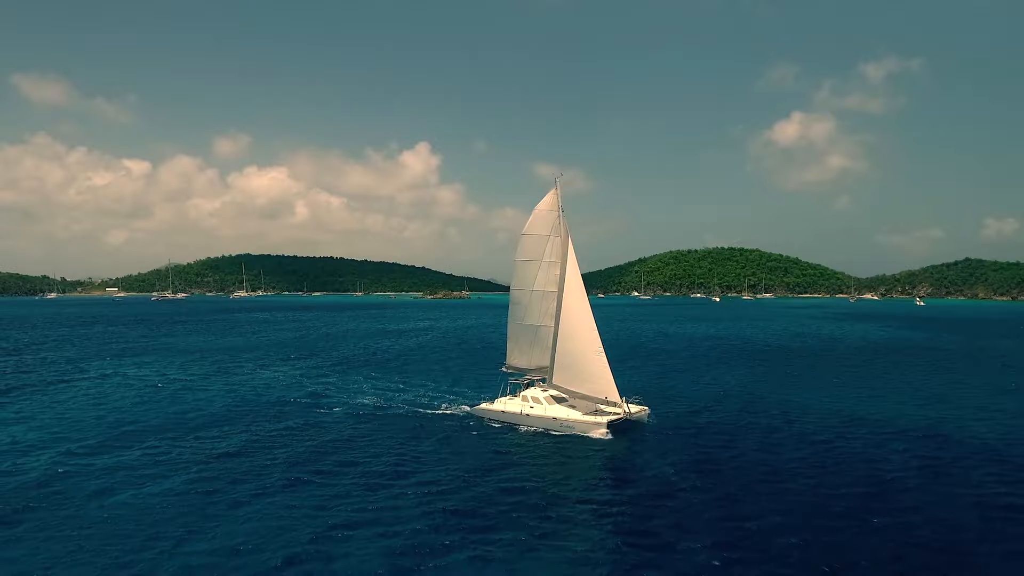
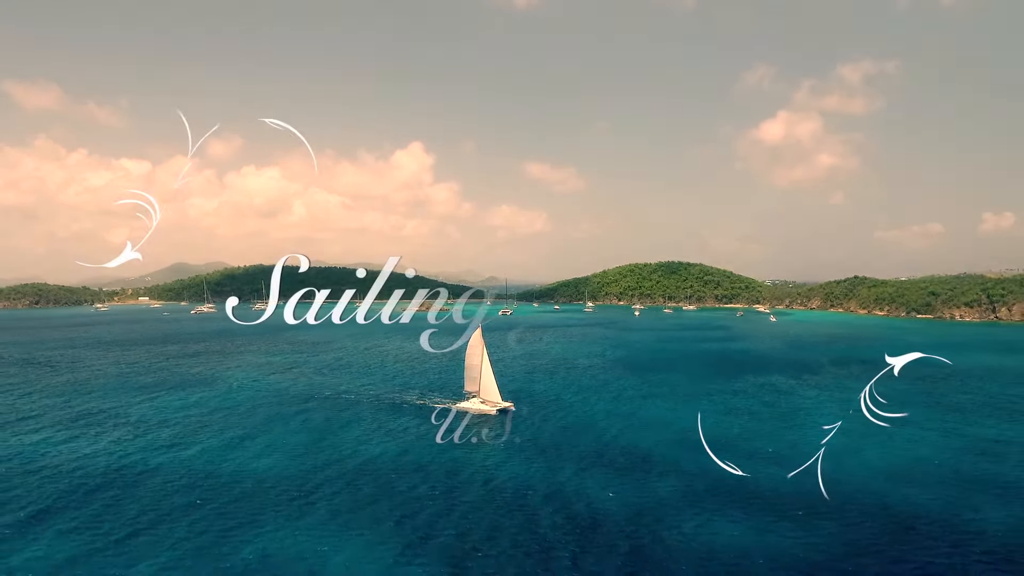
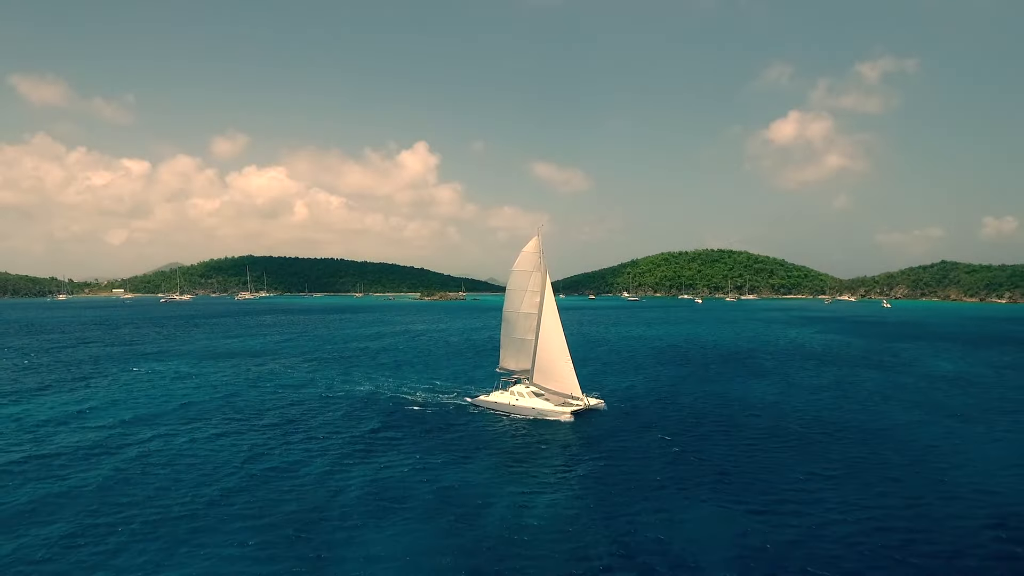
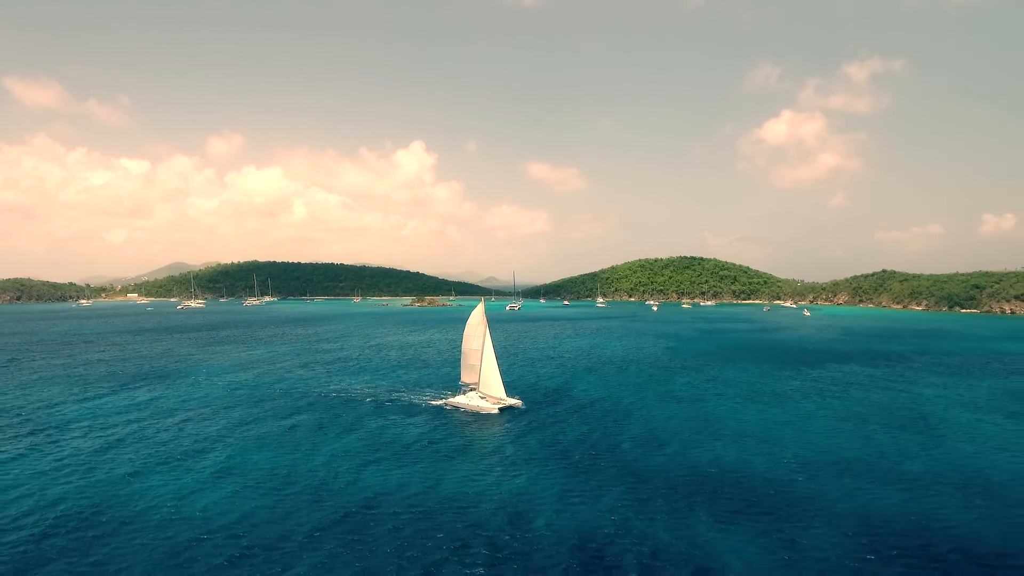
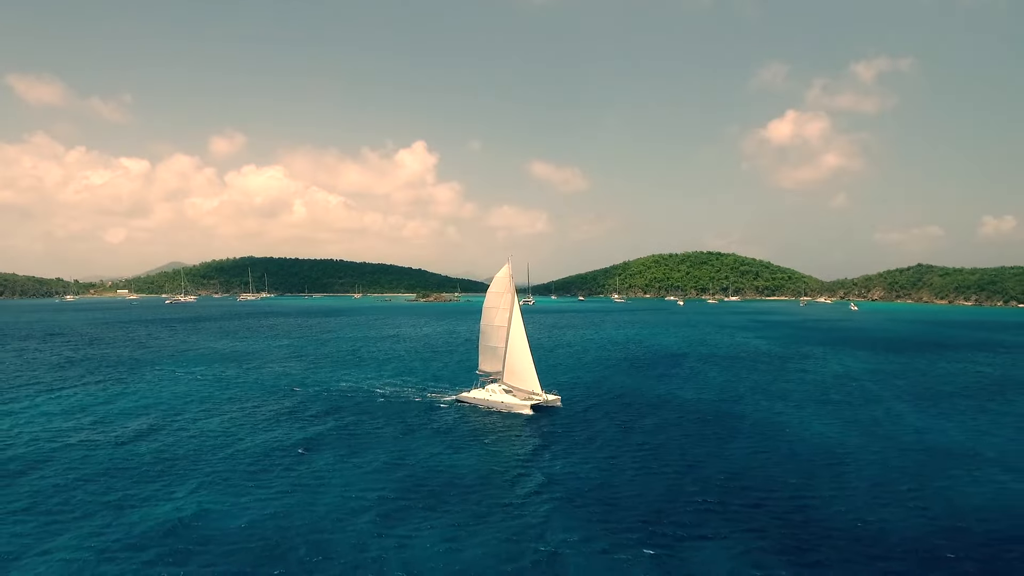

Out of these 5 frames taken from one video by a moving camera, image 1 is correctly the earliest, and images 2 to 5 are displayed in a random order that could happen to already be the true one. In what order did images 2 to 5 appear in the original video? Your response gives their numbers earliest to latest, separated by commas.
3, 5, 4, 2
